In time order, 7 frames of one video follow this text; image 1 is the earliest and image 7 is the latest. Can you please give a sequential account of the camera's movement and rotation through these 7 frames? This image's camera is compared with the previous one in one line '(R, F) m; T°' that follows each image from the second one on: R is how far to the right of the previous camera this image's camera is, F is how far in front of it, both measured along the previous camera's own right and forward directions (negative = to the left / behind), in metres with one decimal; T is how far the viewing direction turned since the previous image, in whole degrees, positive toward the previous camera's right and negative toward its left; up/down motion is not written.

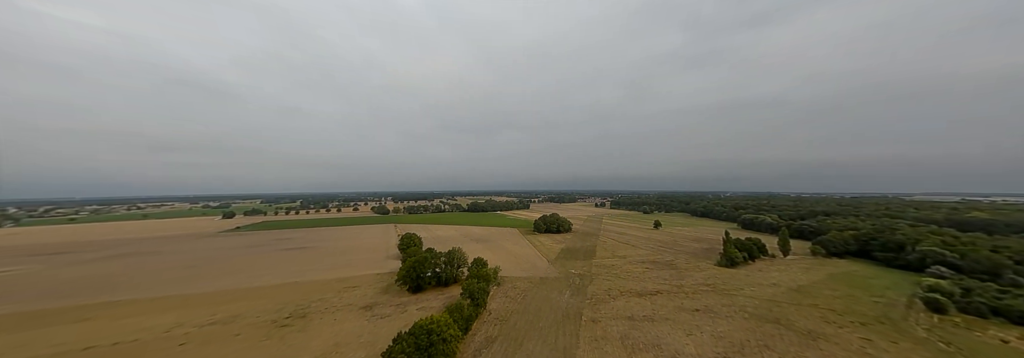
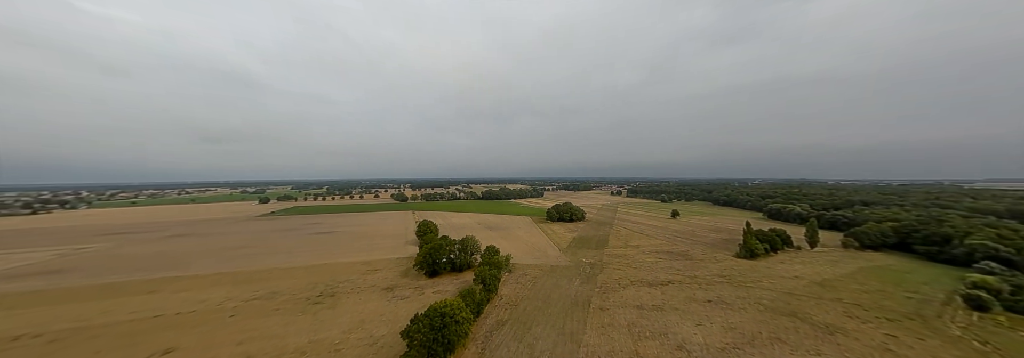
(+0.4, -0.3) m; -4°
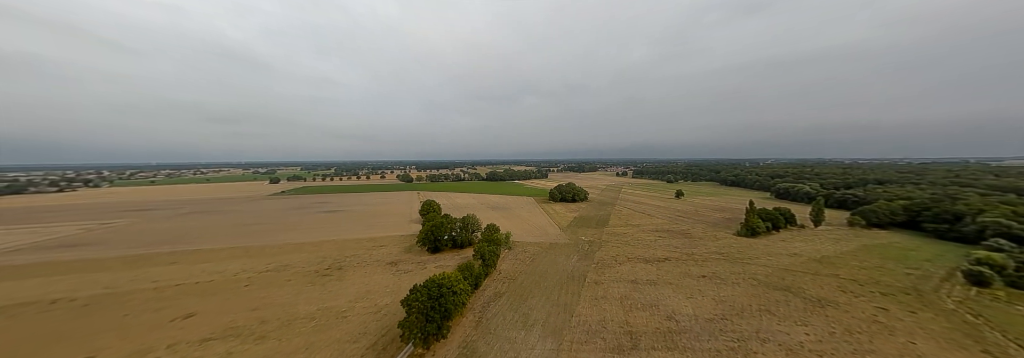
(+0.7, -0.2) m; -1°
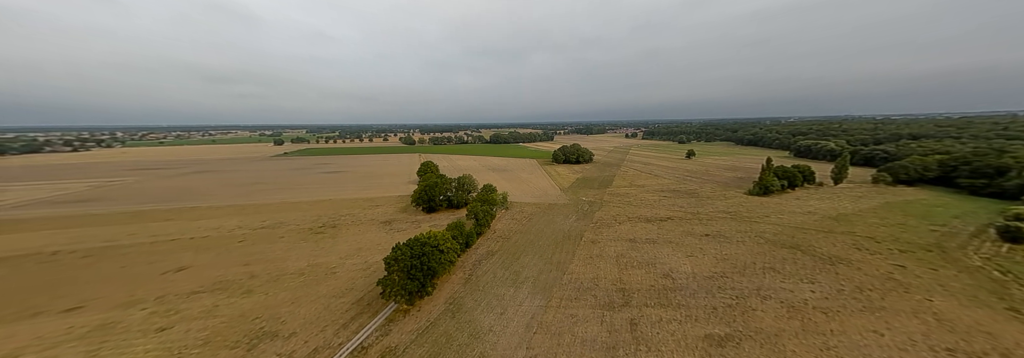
(+1.0, +1.1) m; -2°
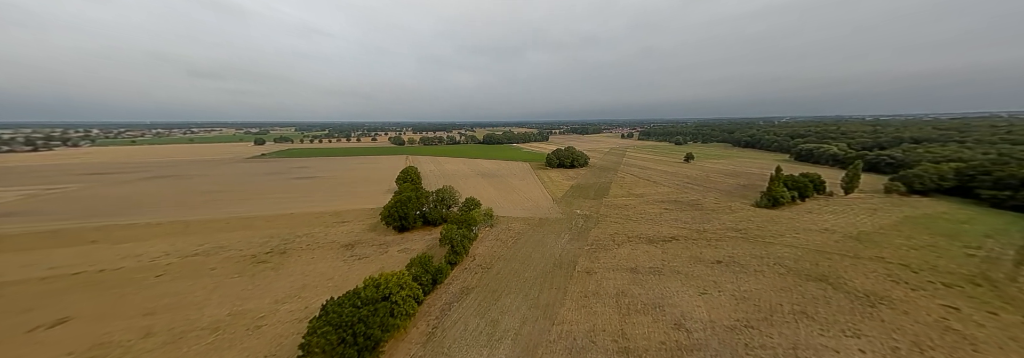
(+0.8, +2.6) m; +1°
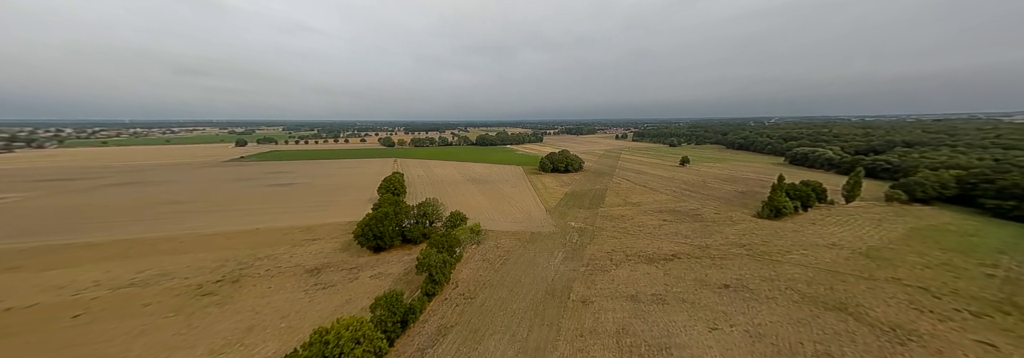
(+0.4, +1.7) m; +1°
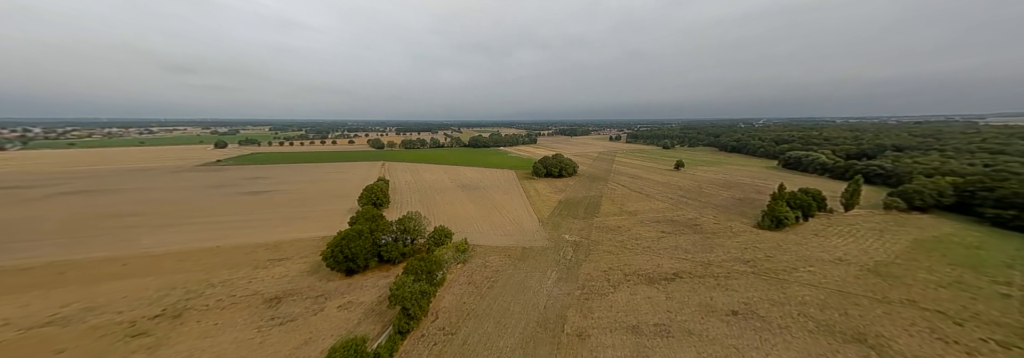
(+0.3, +1.5) m; +1°
